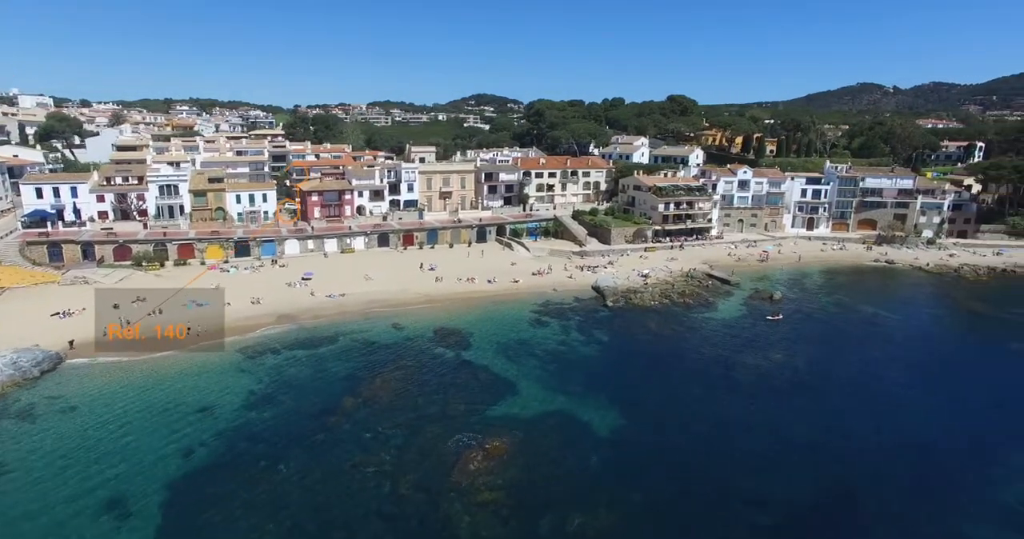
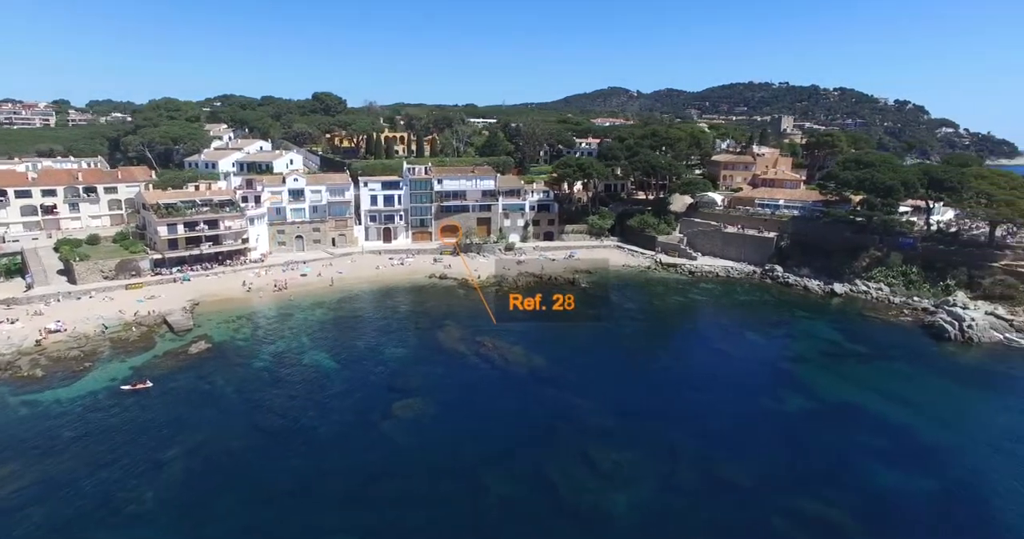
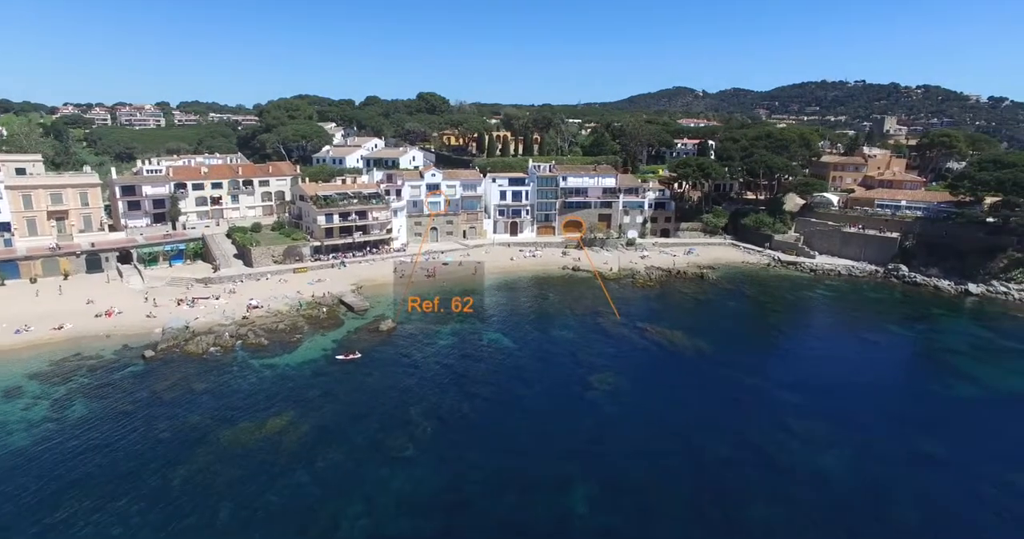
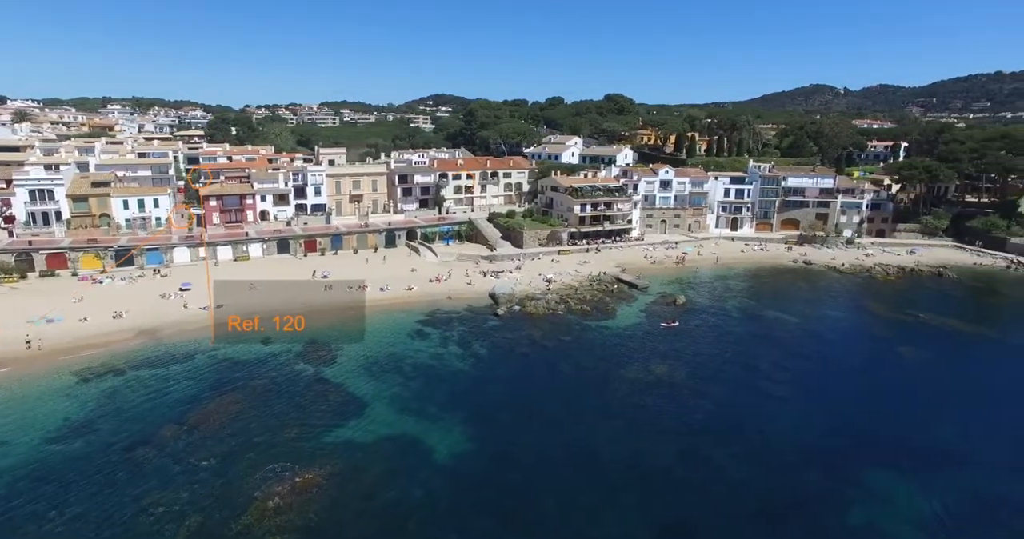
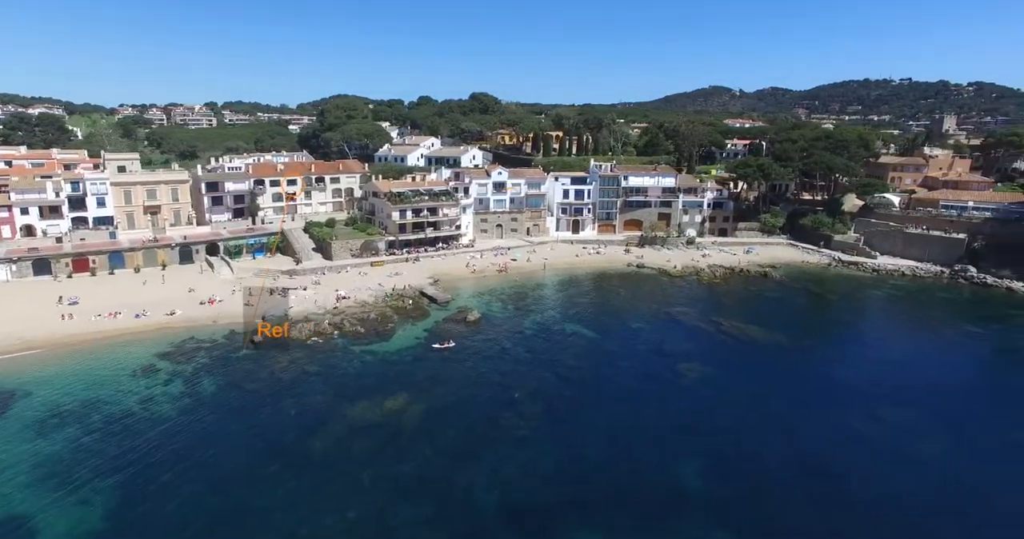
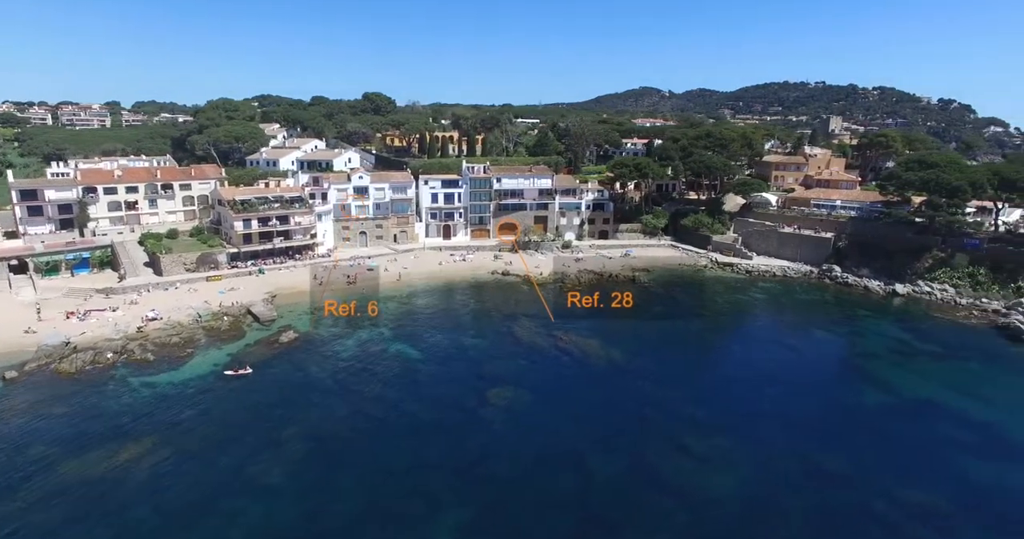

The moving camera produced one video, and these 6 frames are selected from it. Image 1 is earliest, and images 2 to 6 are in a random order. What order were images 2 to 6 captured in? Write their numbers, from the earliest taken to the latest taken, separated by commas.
4, 5, 3, 6, 2
